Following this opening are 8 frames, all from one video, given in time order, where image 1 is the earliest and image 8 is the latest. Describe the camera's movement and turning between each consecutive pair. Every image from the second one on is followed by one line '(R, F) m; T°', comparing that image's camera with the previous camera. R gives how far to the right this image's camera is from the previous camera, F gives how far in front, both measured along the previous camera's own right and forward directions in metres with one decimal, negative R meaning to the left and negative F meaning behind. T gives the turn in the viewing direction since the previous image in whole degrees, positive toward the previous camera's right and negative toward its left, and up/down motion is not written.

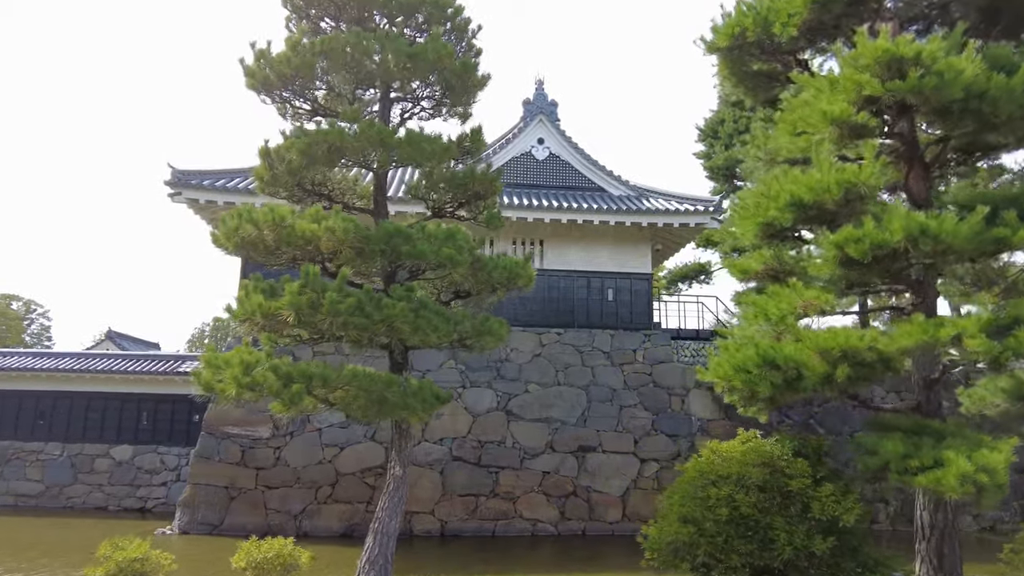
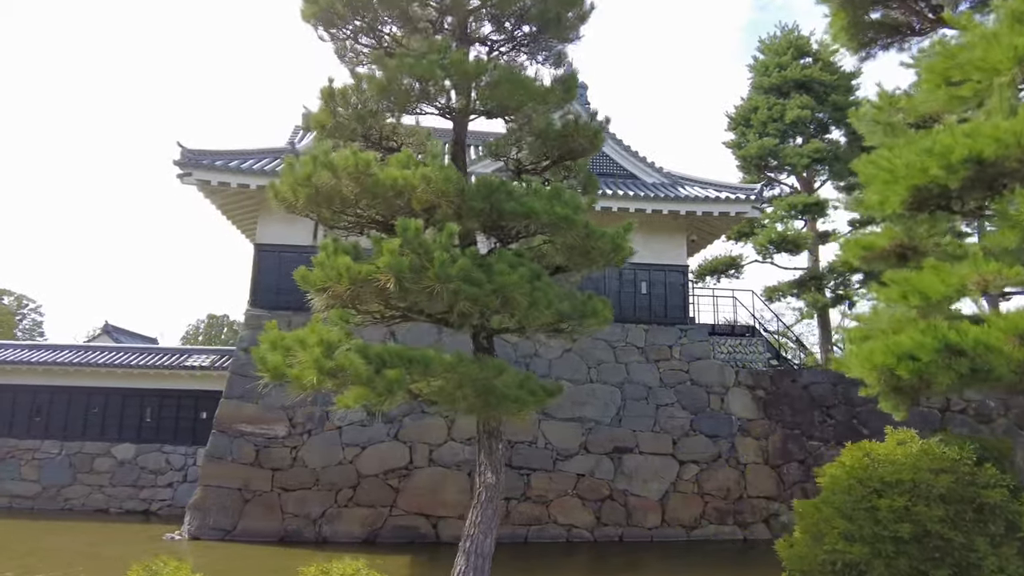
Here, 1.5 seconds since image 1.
(-0.4, +0.4) m; +1°
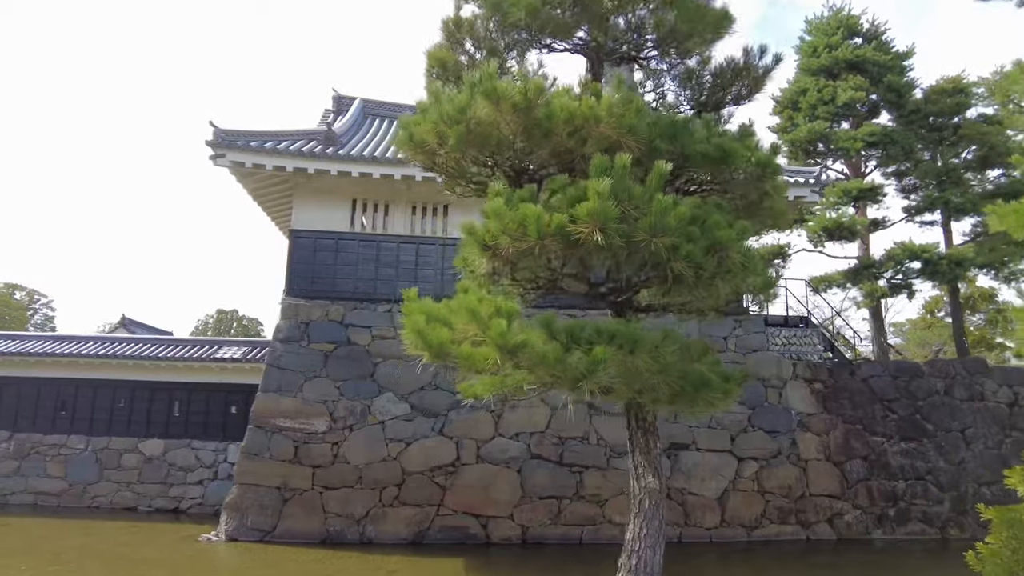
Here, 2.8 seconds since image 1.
(-0.5, +0.4) m; 0°
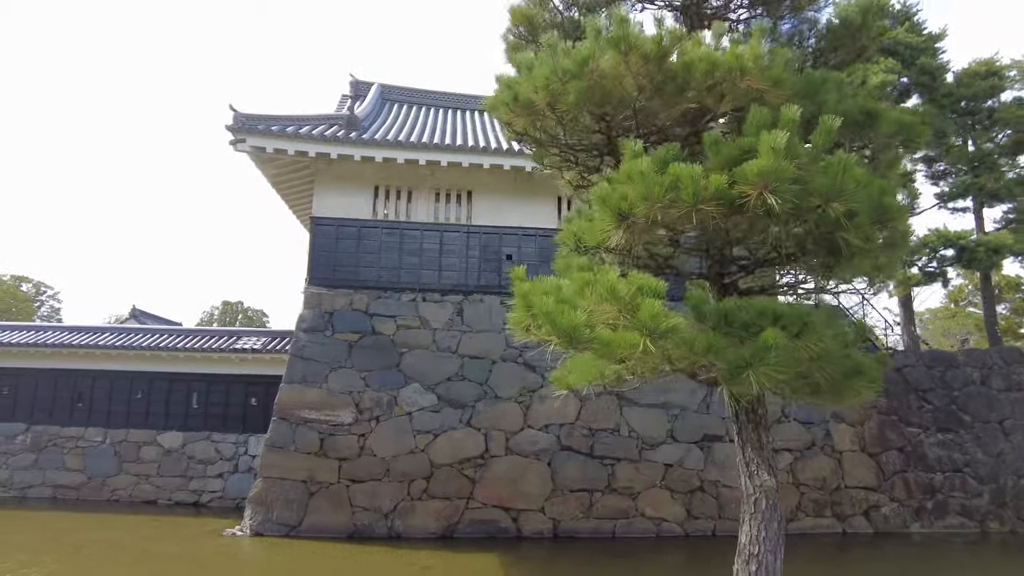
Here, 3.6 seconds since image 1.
(-0.3, +0.2) m; 0°
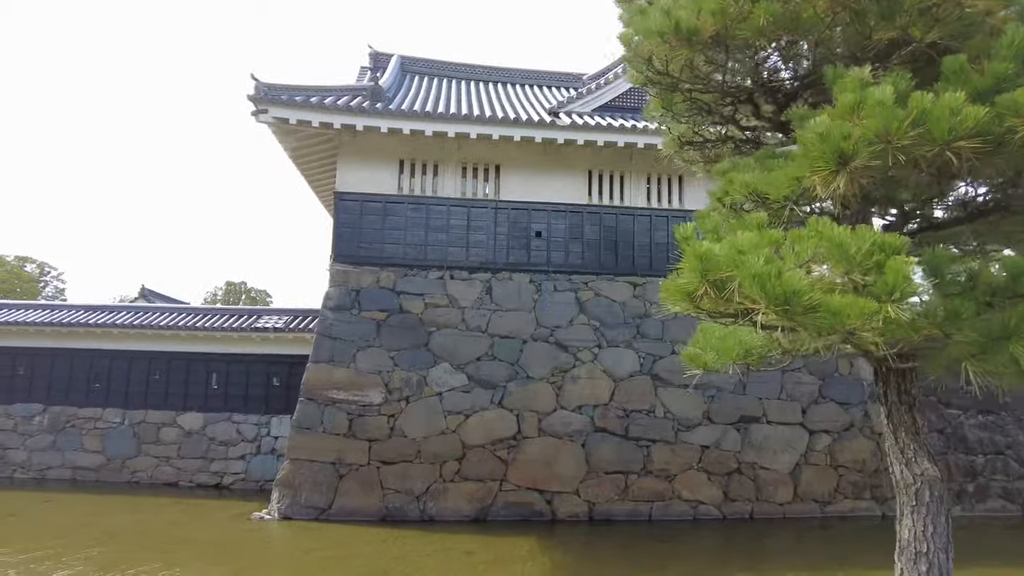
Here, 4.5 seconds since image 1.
(-0.3, +0.2) m; 0°
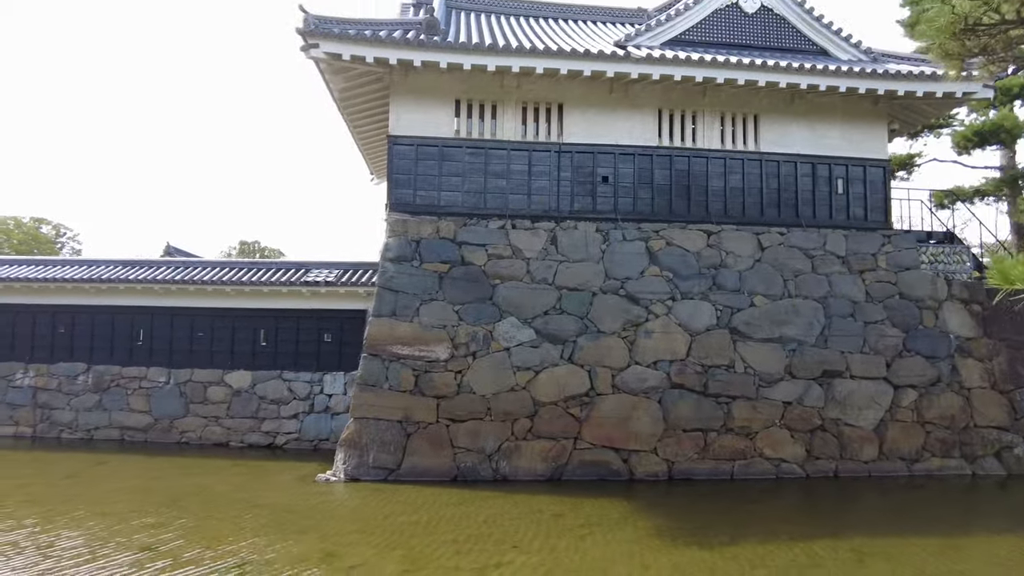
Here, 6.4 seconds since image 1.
(-0.6, +0.4) m; -1°
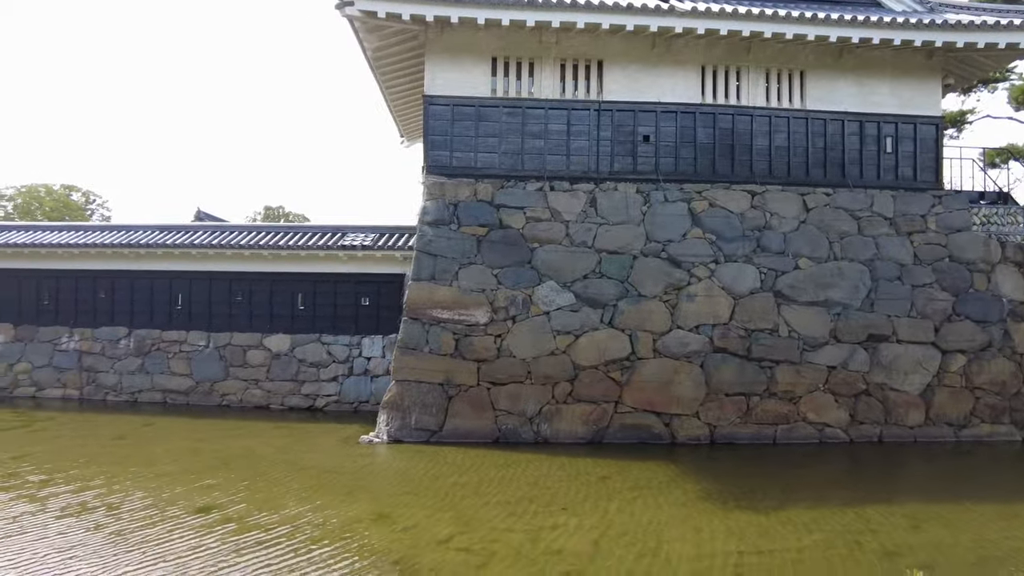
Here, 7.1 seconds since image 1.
(-0.2, +0.1) m; -2°
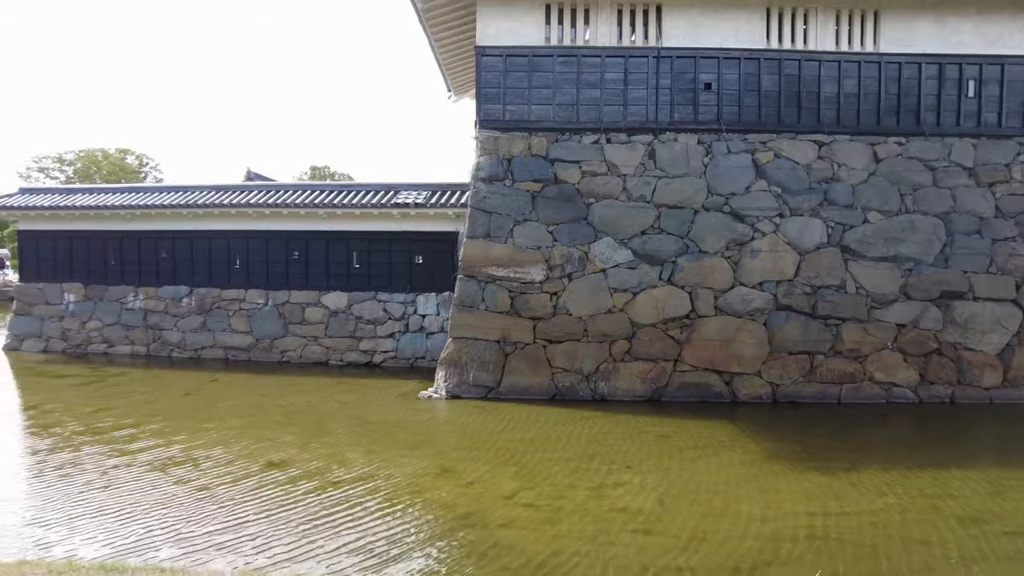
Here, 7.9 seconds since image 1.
(-0.1, +0.1) m; -4°
